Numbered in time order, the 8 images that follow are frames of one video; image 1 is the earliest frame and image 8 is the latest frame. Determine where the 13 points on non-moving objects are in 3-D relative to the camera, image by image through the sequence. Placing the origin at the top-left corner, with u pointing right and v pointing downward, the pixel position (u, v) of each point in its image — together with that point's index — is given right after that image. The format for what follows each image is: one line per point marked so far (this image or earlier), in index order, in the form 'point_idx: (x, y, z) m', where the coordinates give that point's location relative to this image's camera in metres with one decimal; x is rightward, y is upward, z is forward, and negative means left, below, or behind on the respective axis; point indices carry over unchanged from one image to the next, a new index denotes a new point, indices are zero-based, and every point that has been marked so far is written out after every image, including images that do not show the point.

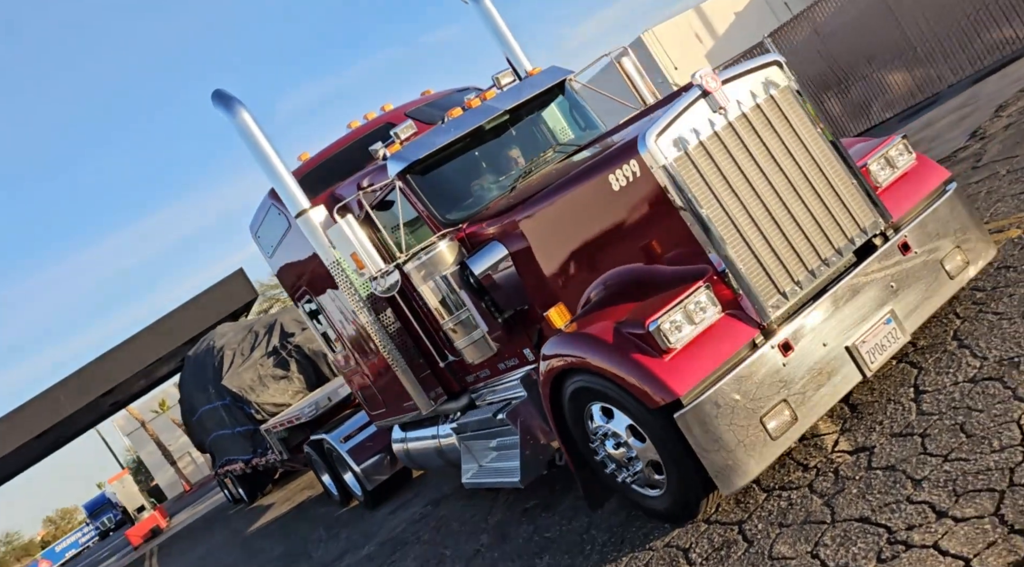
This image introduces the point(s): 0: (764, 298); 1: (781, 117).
0: (+1.2, -0.1, +3.8) m
1: (+1.4, +0.9, +4.1) m
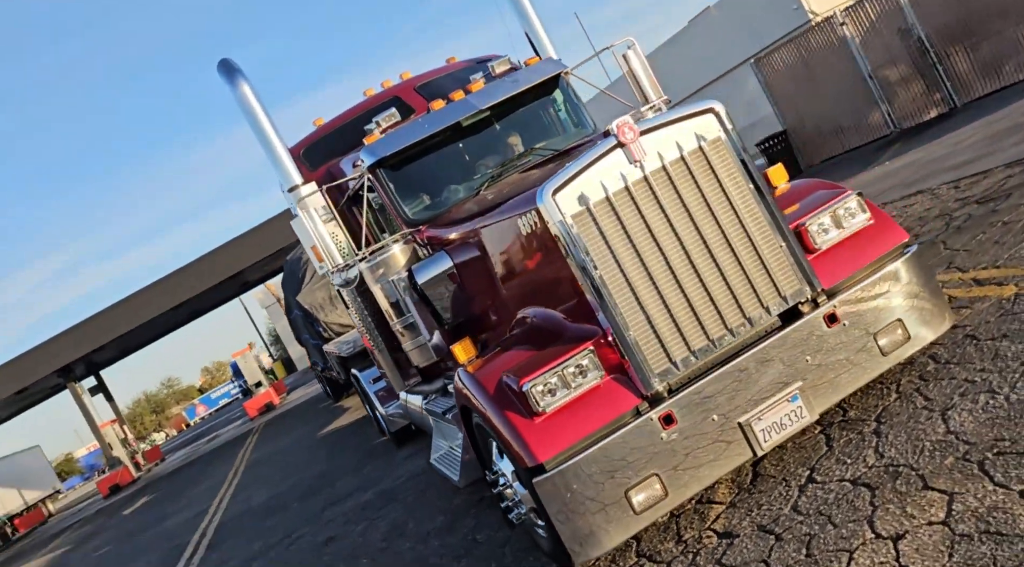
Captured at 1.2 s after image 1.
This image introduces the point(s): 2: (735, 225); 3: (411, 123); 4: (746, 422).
0: (+0.6, -0.4, +3.7) m
1: (+0.9, +0.5, +3.9) m
2: (+1.1, +0.3, +3.9) m
3: (-0.9, +1.2, +6.0) m
4: (+1.1, -0.6, +3.8) m
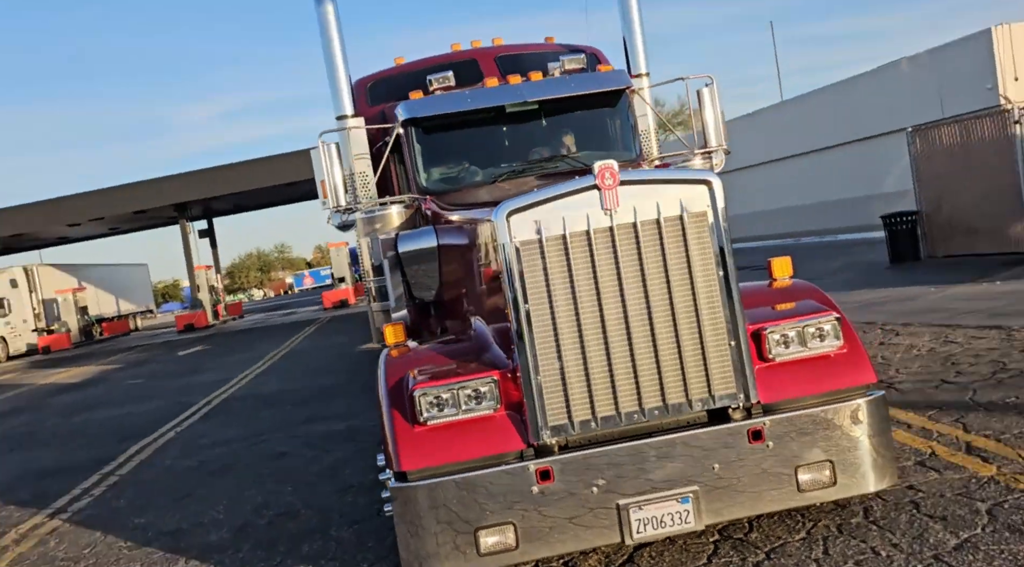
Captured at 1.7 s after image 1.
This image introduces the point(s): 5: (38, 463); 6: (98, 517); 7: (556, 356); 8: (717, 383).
0: (+0.1, -0.6, +3.6) m
1: (+0.8, +0.2, +3.6) m
2: (+0.8, -0.1, +3.7) m
3: (-0.5, +1.4, +5.9) m
4: (+0.5, -1.0, +3.6) m
5: (-6.2, -2.4, +10.5) m
6: (-3.6, -2.1, +7.0) m
7: (+0.2, -0.3, +3.6) m
8: (+0.9, -0.5, +3.7) m
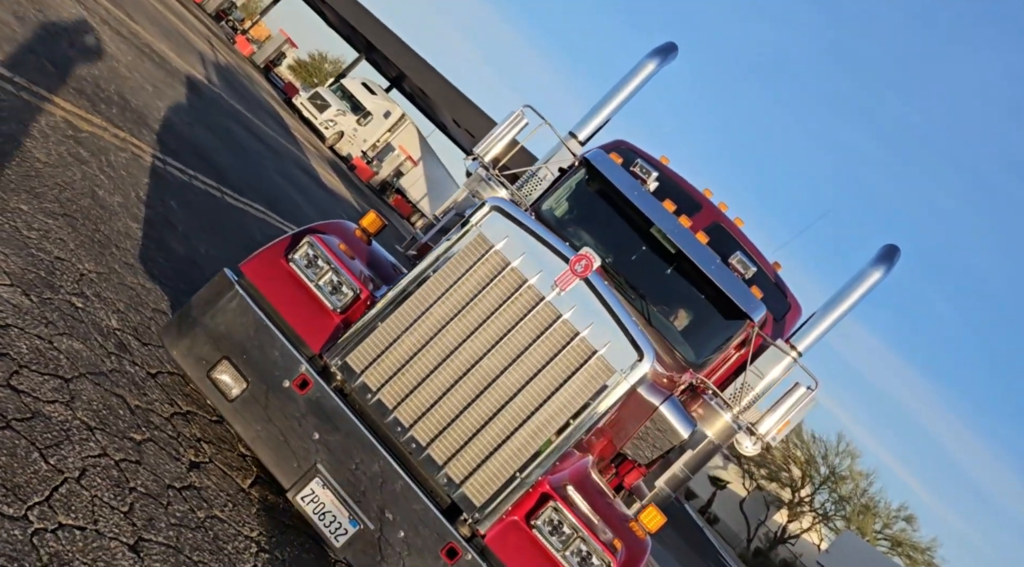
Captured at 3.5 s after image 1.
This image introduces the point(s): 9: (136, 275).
0: (-0.7, -0.3, +3.6) m
1: (+0.3, -0.4, +3.5) m
2: (0.0, -0.6, +3.5) m
3: (+1.0, +0.8, +6.0) m
4: (-0.9, -0.8, +3.5) m
5: (-4.5, +2.0, +12.1) m
6: (-3.4, +1.0, +7.9) m
7: (-0.5, -0.2, +3.6) m
8: (-0.2, -0.9, +3.5) m
9: (-2.3, 0.0, +4.9) m
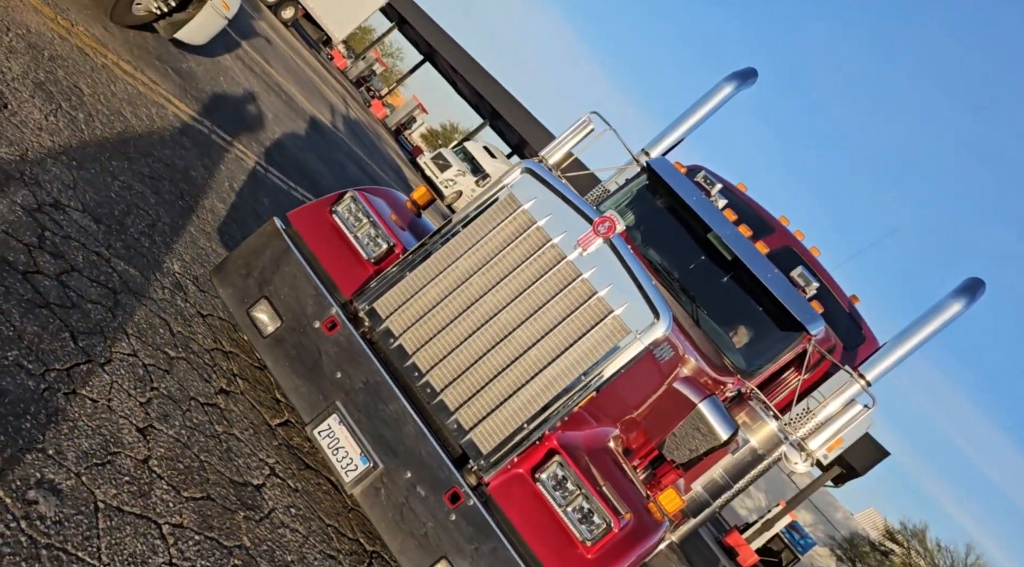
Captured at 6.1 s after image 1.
0: (-0.6, -0.1, +3.8) m
1: (+0.3, -0.2, +3.5) m
2: (+0.1, -0.4, +3.5) m
3: (+1.4, +0.7, +6.0) m
4: (-0.8, -0.6, +3.6) m
5: (-3.1, +1.7, +12.8) m
6: (-2.7, +1.0, +8.5) m
7: (-0.4, 0.0, +3.7) m
8: (-0.1, -0.6, +3.5) m
9: (-2.0, +0.3, +5.2) m
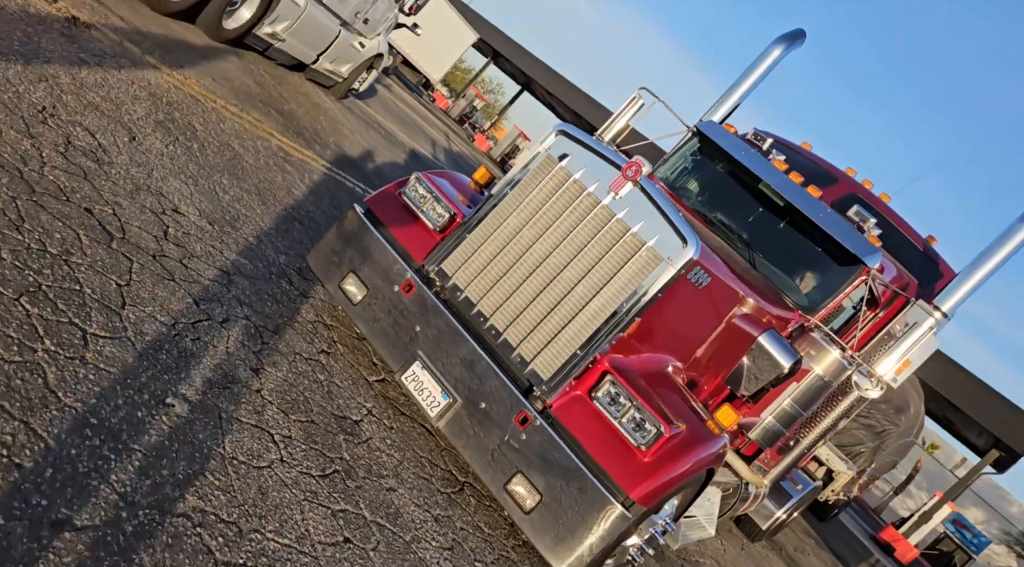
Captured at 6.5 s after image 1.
0: (-0.4, +0.1, +4.3) m
1: (+0.5, +0.1, +3.9) m
2: (+0.3, -0.1, +4.0) m
3: (+1.9, +1.1, +6.3) m
4: (-0.5, -0.4, +4.2) m
5: (-1.7, +1.5, +13.7) m
6: (-1.8, +0.9, +9.3) m
7: (-0.1, +0.3, +4.3) m
8: (+0.1, -0.4, +4.0) m
9: (-1.5, +0.3, +6.0) m
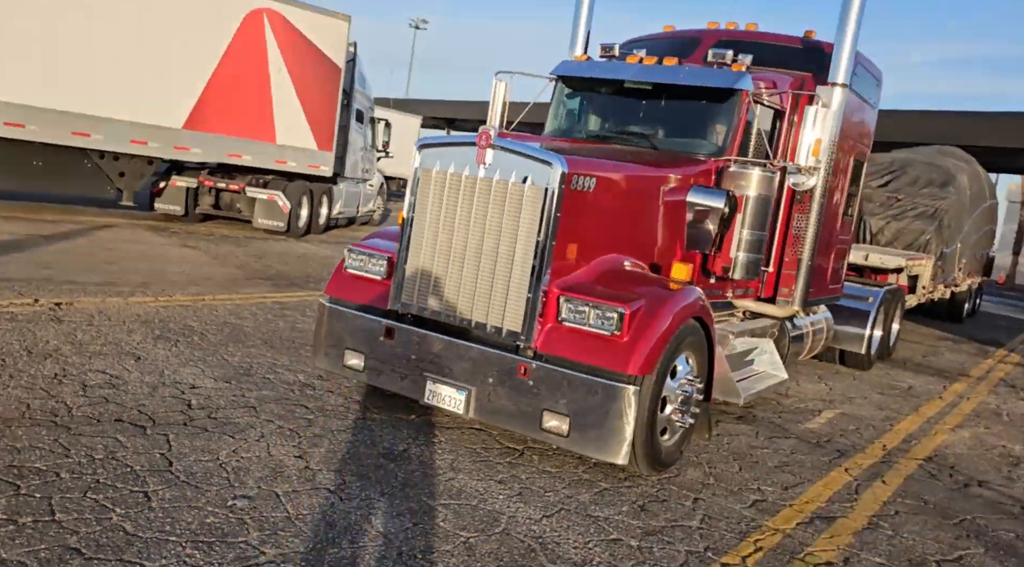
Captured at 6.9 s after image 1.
0: (-0.7, -0.1, +5.0) m
1: (0.0, +0.4, +4.5) m
2: (0.0, +0.2, +4.5) m
3: (+0.9, +1.9, +6.8) m
4: (-0.5, -0.6, +4.8) m
5: (-1.6, +0.1, +14.5) m
6: (-1.8, -0.3, +10.1) m
7: (-0.6, +0.2, +4.9) m
8: (0.0, -0.2, +4.5) m
9: (-1.6, -0.6, +6.7) m
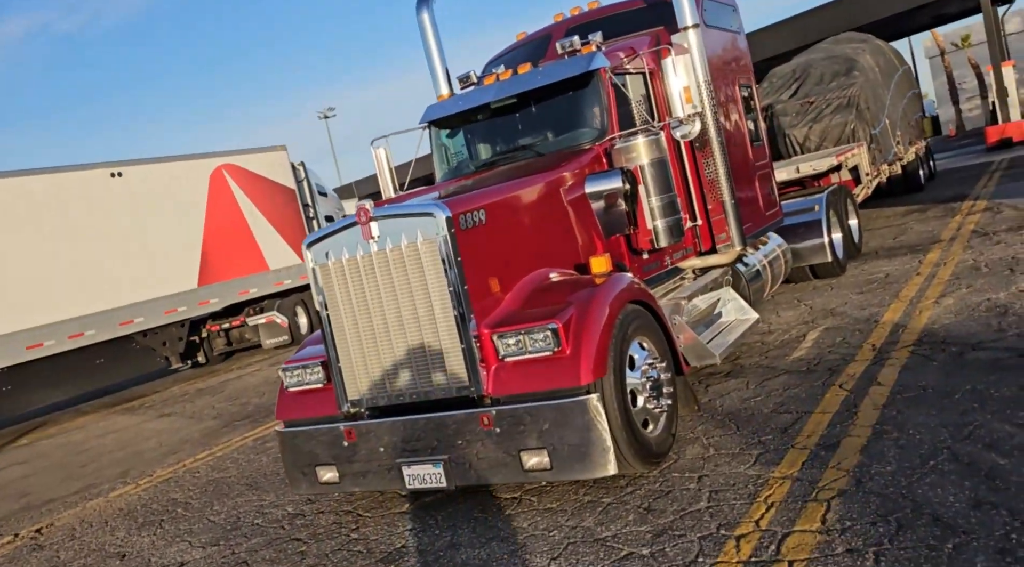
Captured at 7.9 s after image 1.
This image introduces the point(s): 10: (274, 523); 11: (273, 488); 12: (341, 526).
0: (-1.0, -0.7, +4.8) m
1: (-0.5, +0.1, +4.4) m
2: (-0.5, -0.2, +4.4) m
3: (-0.3, +1.7, +6.8) m
4: (-0.7, -1.1, +4.7) m
5: (-2.0, -1.2, +14.3) m
6: (-2.0, -1.5, +9.9) m
7: (-1.0, -0.4, +4.8) m
8: (-0.3, -0.5, +4.4) m
9: (-1.6, -1.6, +6.5) m
10: (-1.6, -1.6, +5.3) m
11: (-1.9, -1.6, +6.2) m
12: (-1.1, -1.5, +4.9) m
